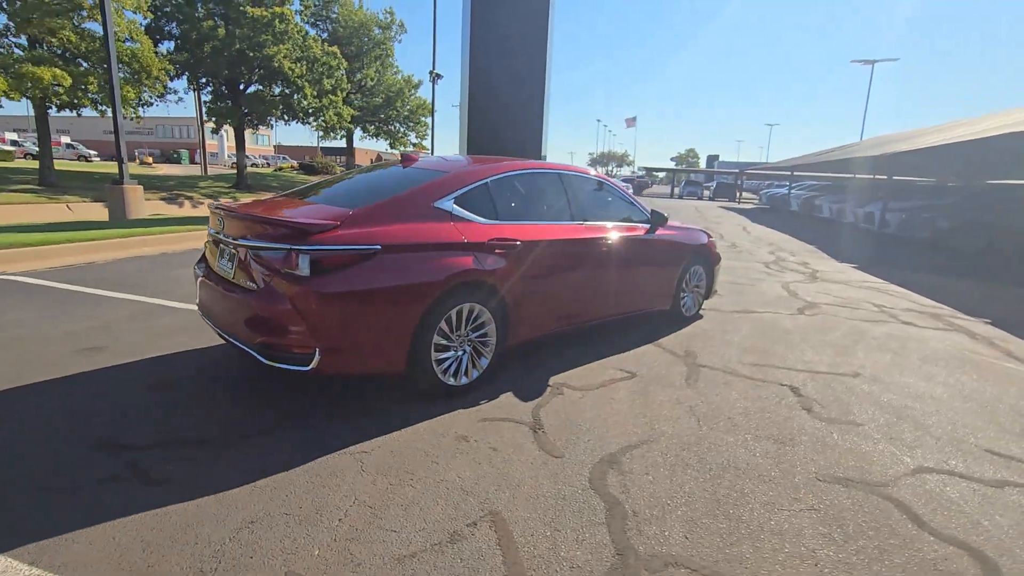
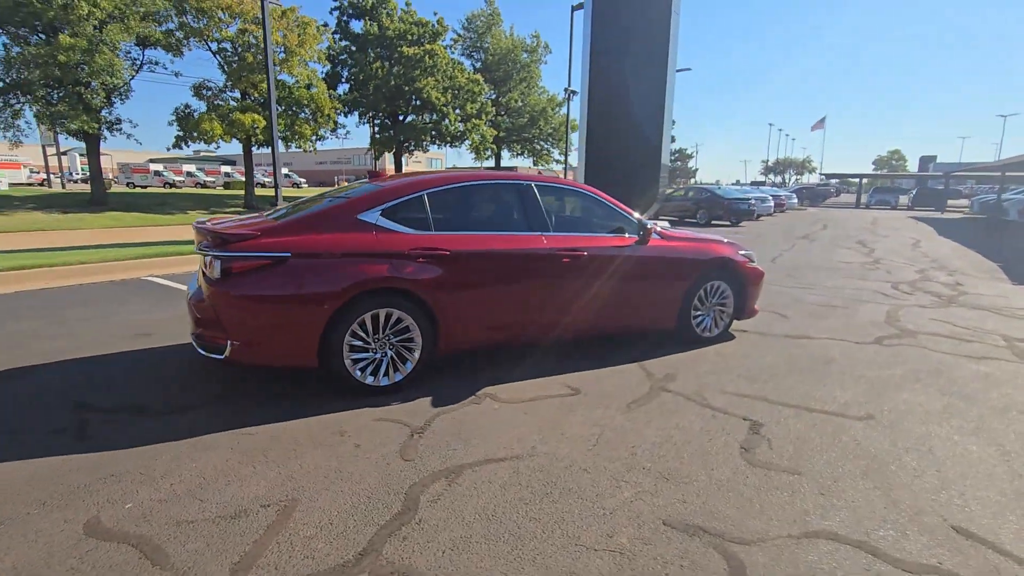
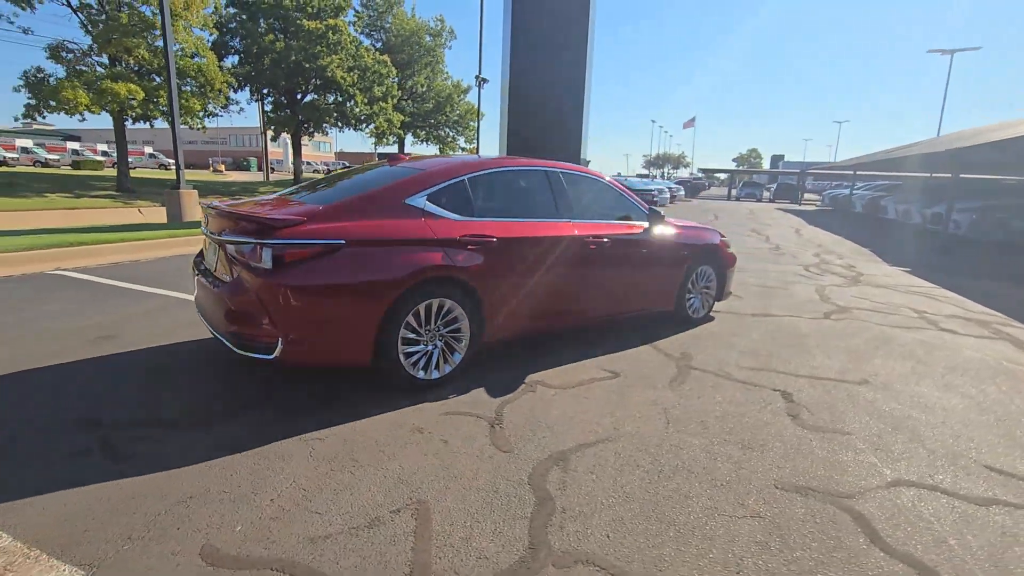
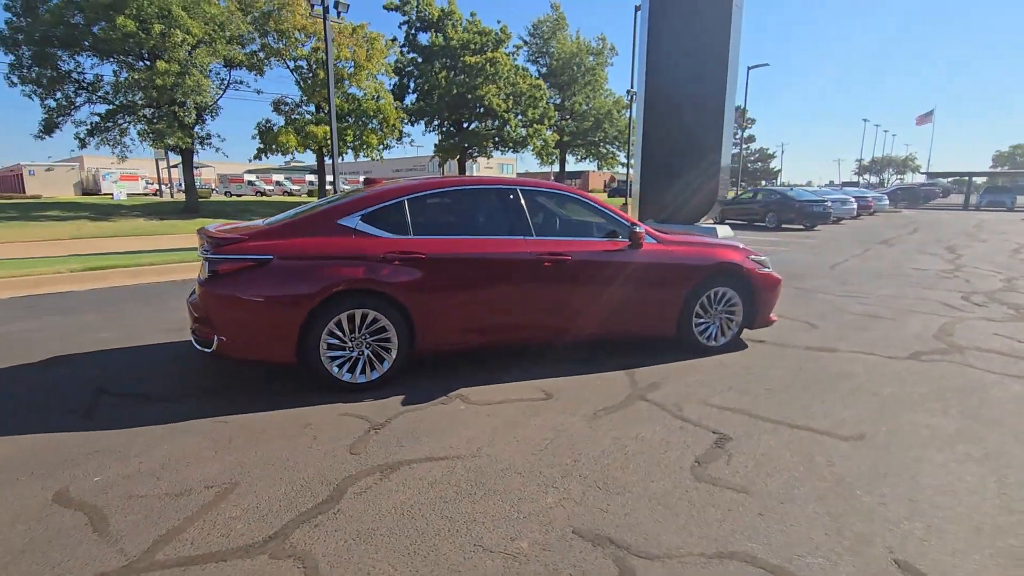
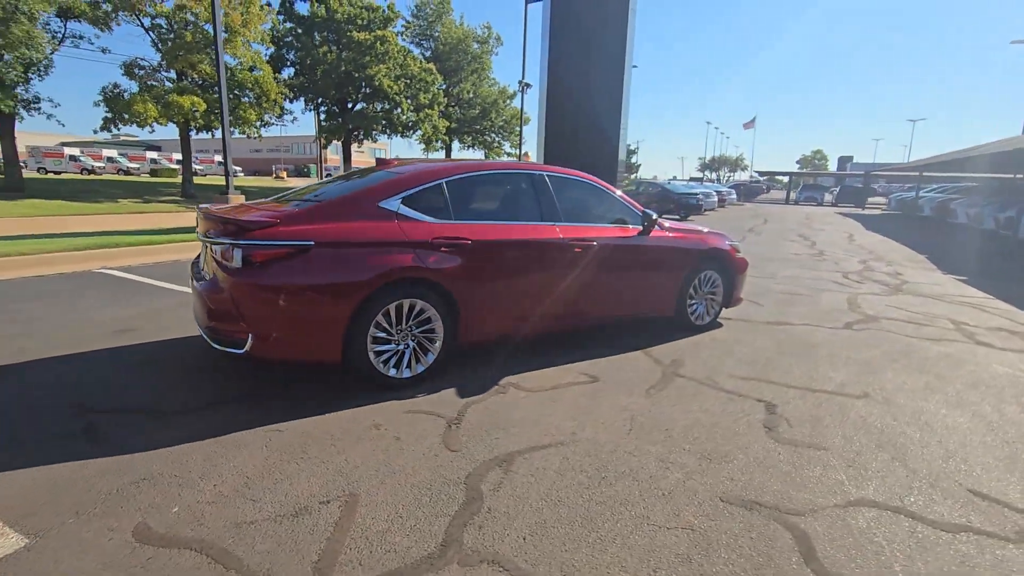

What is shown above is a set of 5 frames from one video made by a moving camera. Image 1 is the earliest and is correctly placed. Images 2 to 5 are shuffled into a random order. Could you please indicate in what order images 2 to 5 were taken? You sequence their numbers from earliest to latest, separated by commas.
3, 5, 2, 4
